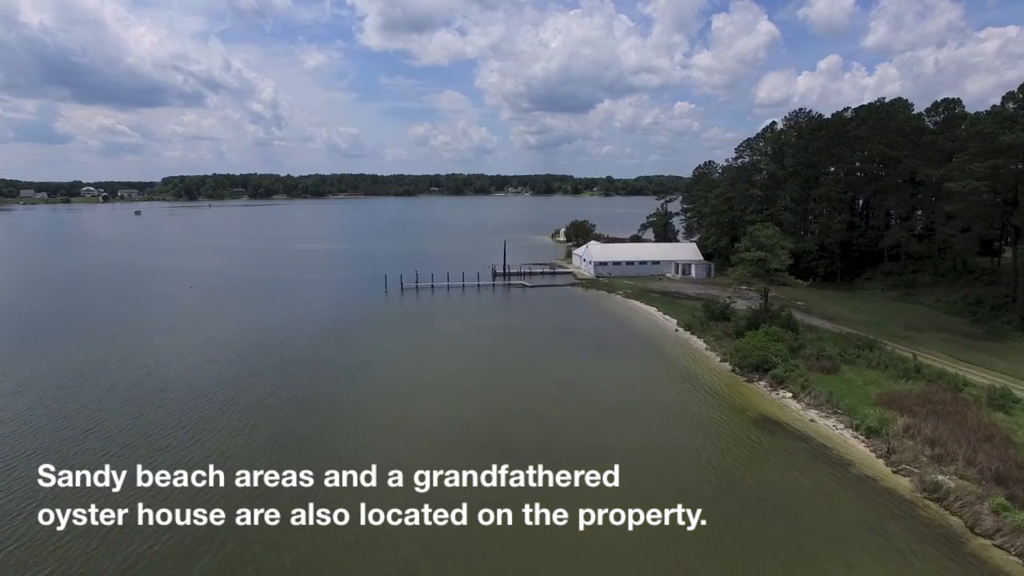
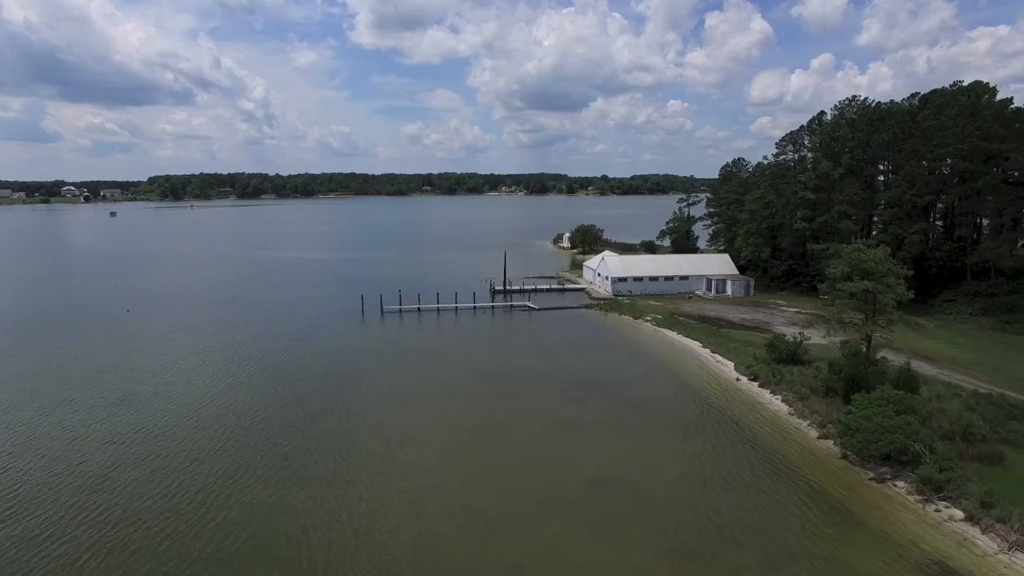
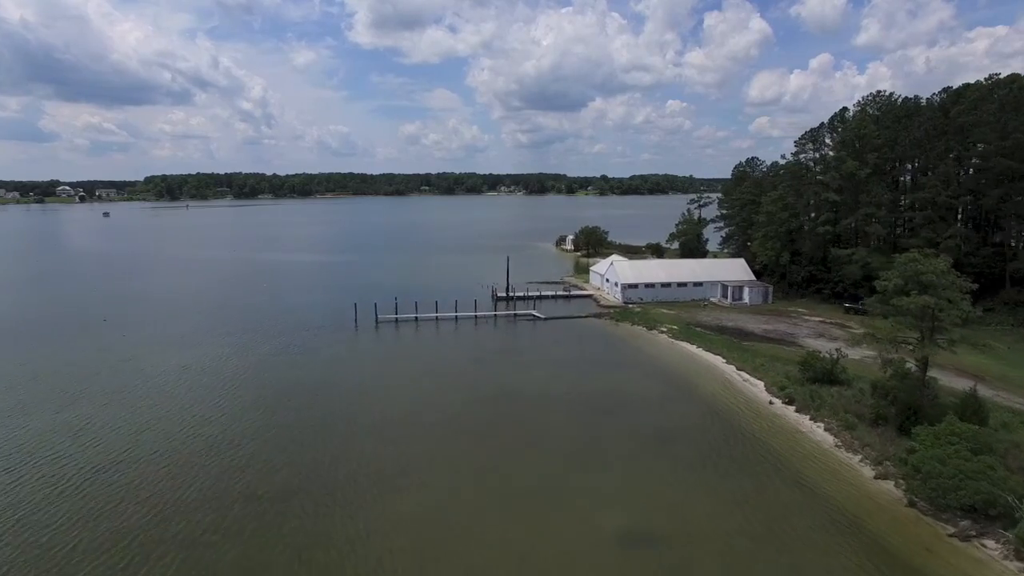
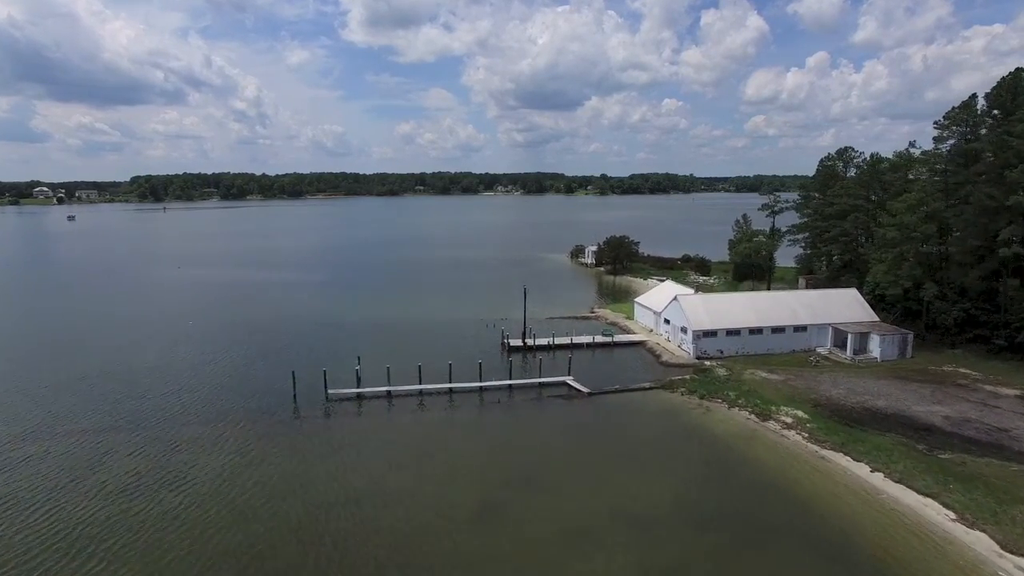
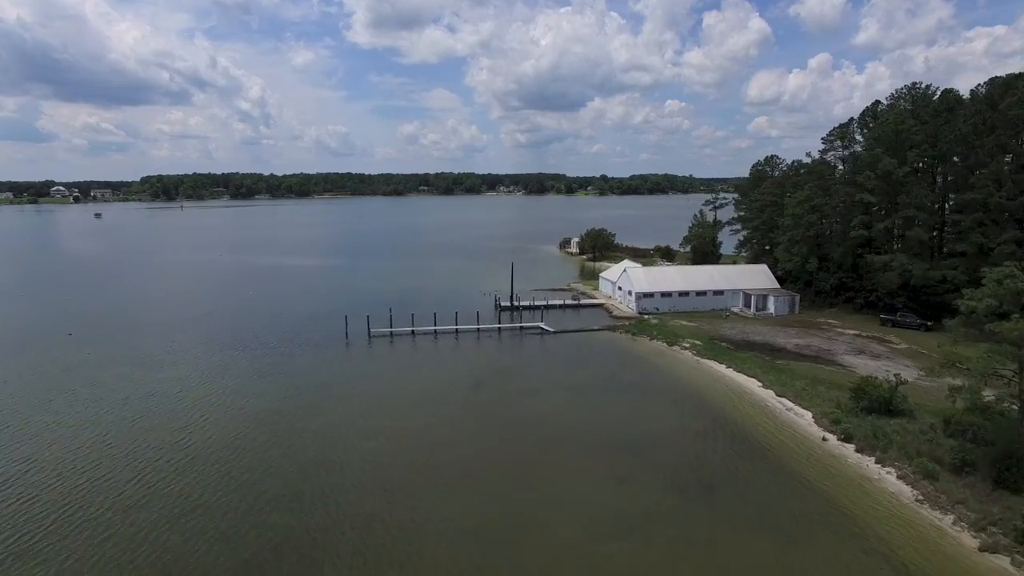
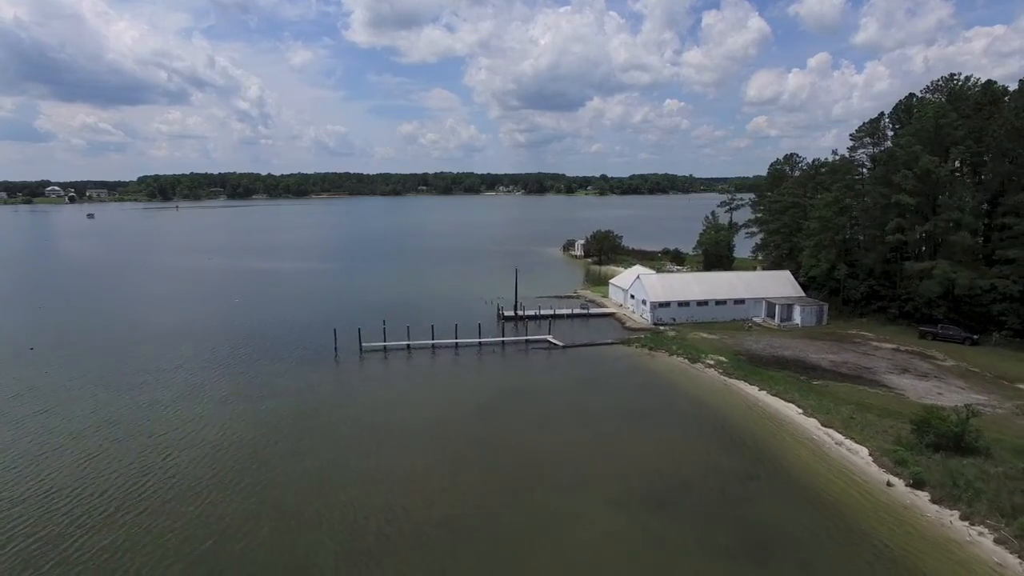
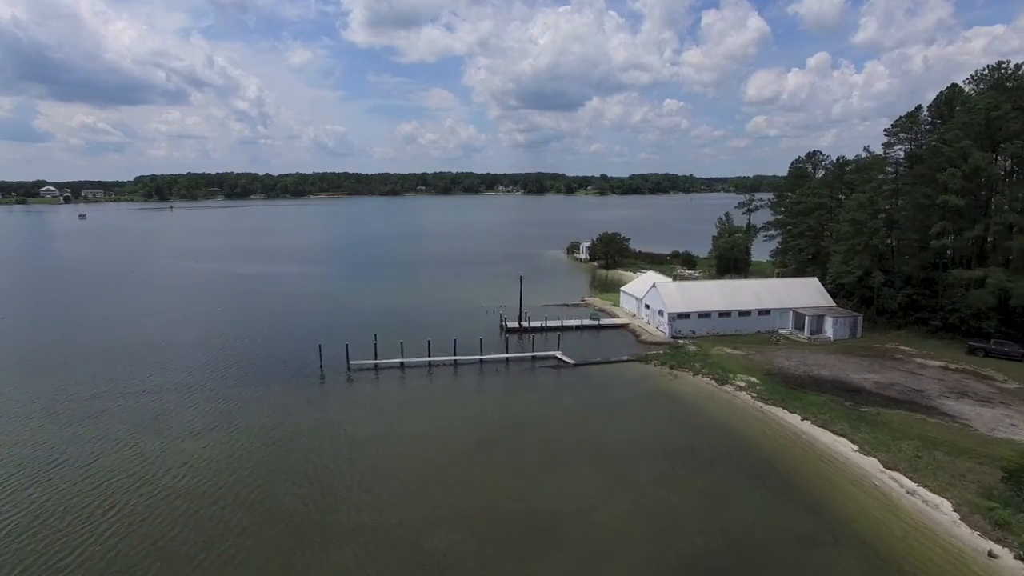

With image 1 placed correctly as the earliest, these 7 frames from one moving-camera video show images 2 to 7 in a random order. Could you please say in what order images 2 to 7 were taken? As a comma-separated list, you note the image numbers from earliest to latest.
2, 3, 5, 6, 7, 4
